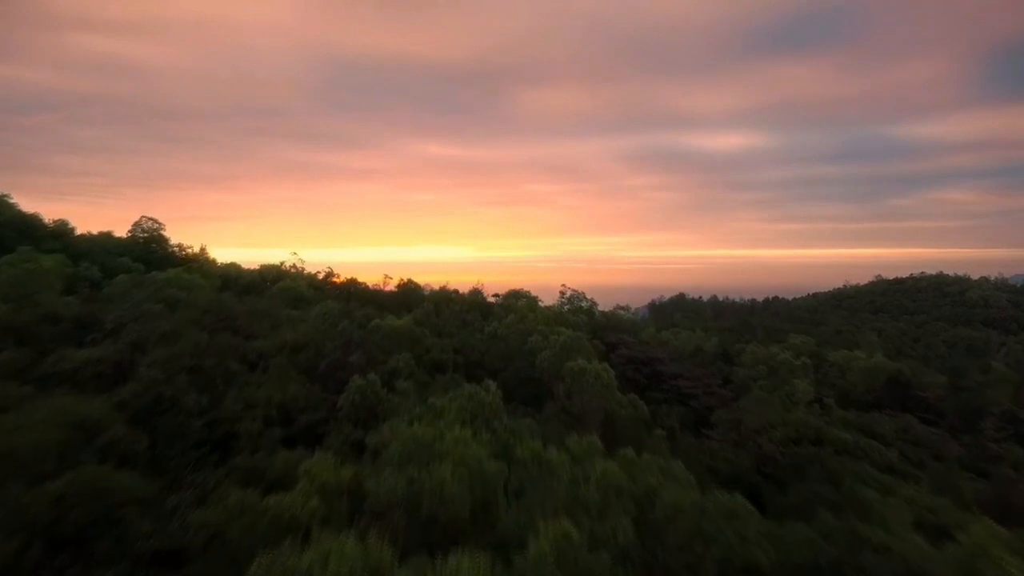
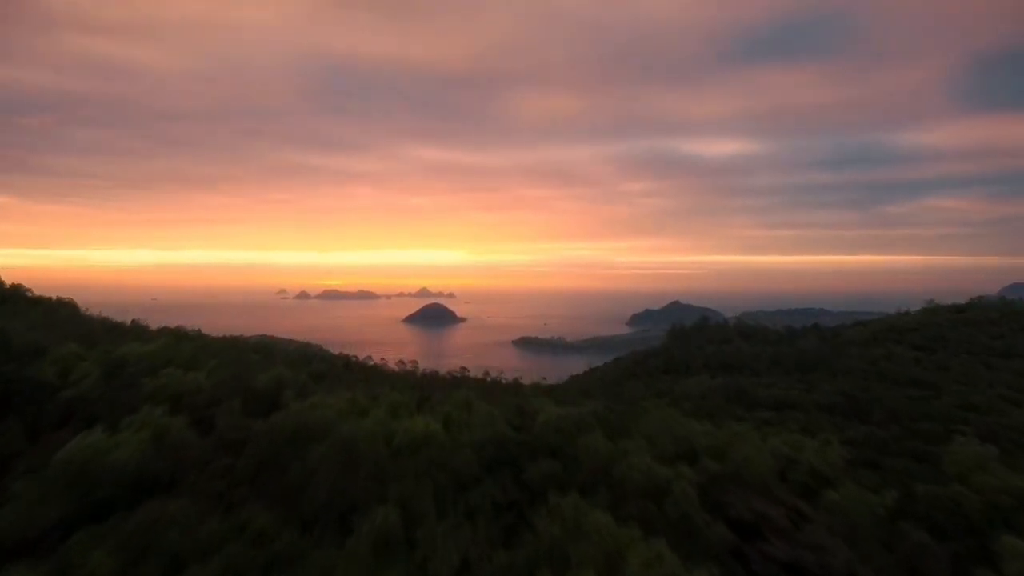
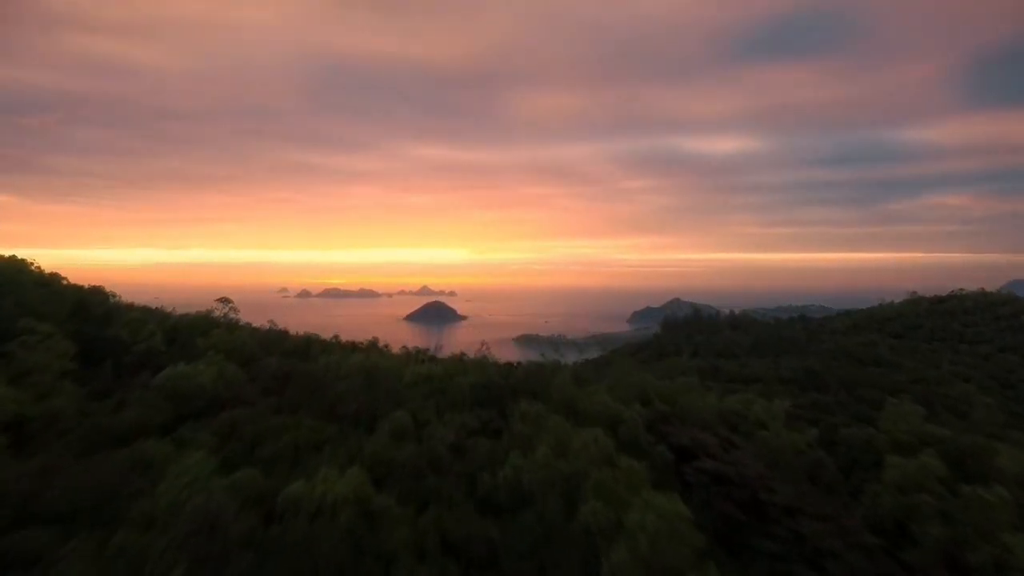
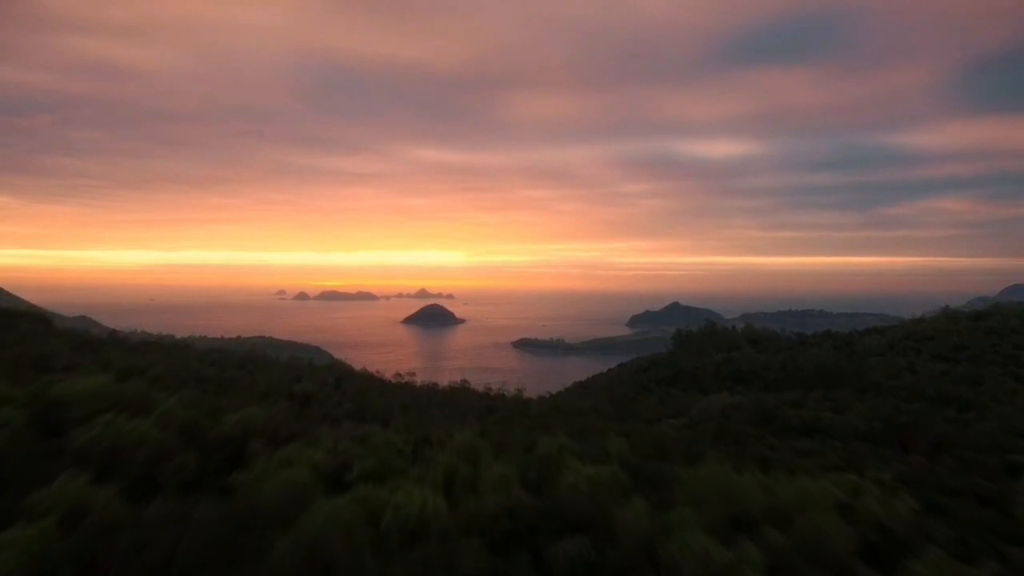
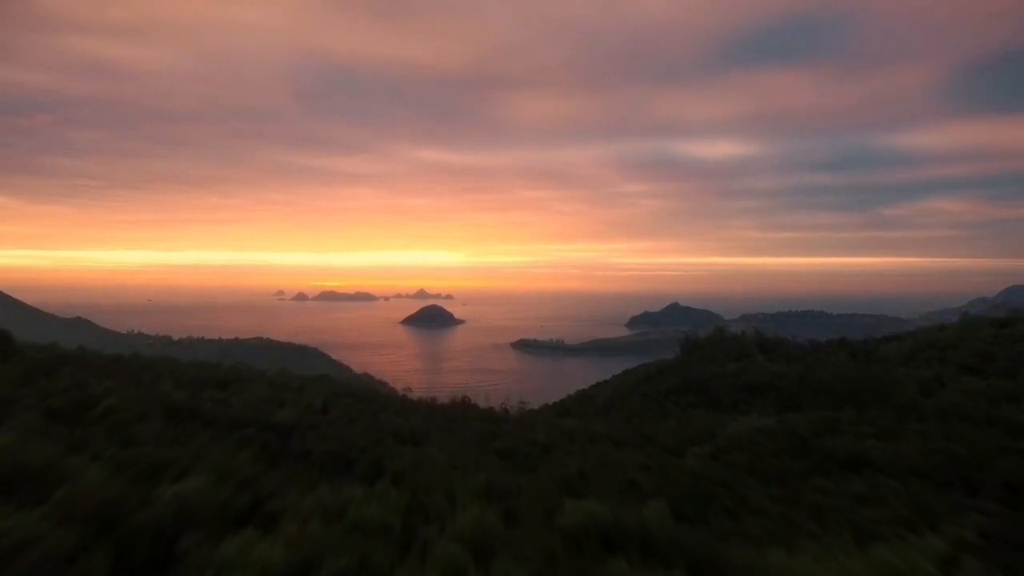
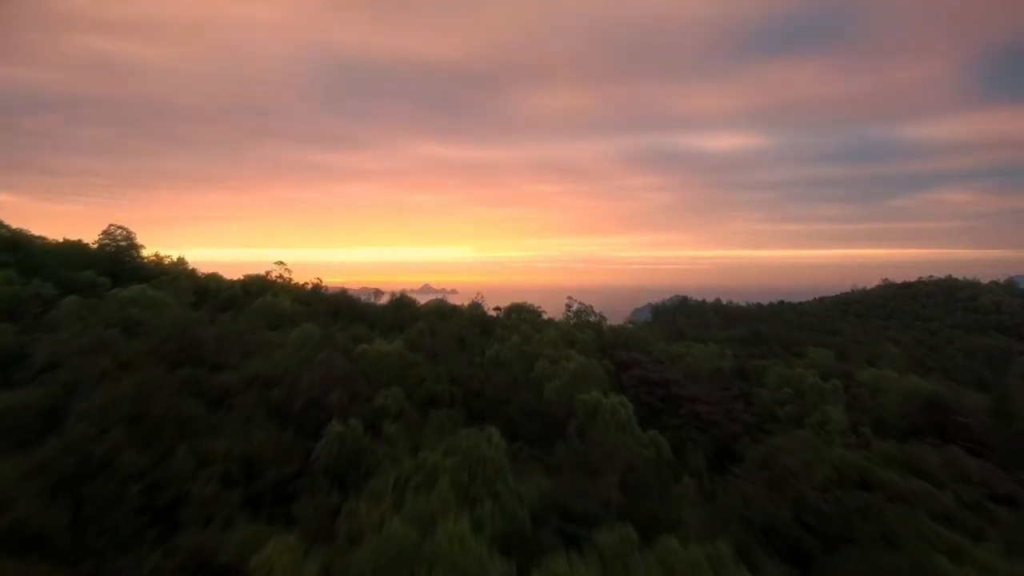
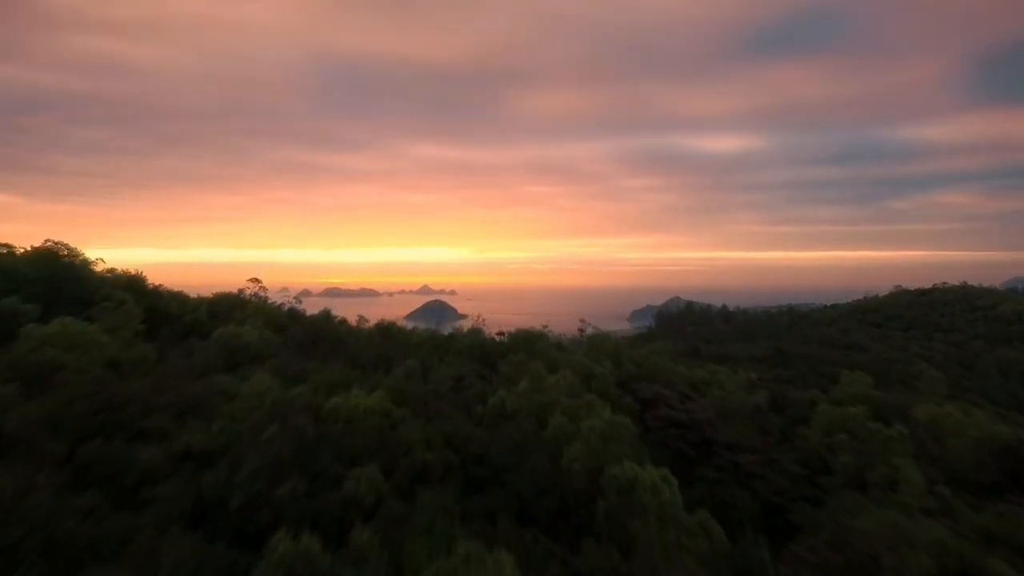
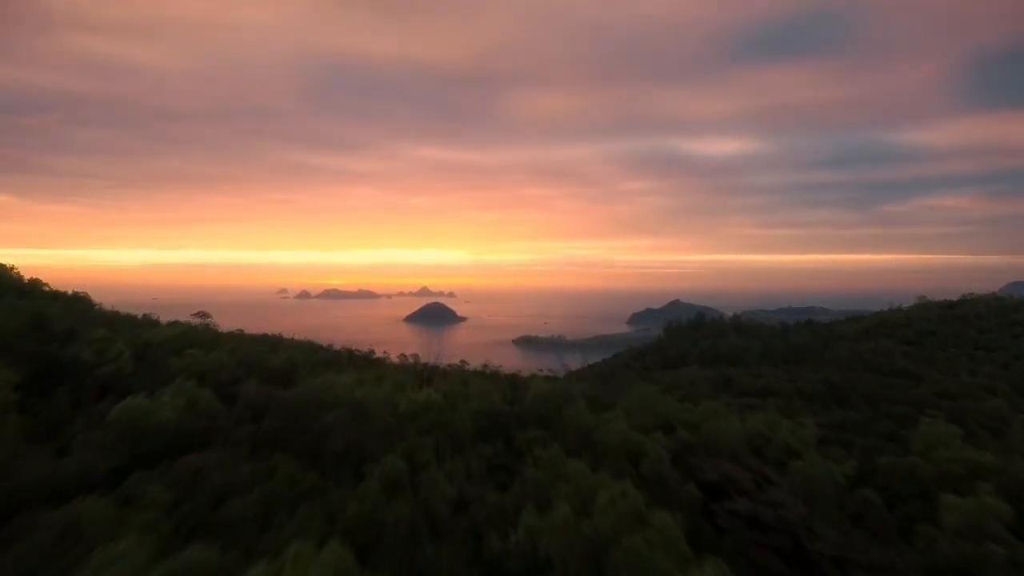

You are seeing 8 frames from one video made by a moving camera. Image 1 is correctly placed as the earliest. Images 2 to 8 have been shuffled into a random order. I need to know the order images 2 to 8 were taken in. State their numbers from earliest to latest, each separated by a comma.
6, 7, 3, 8, 2, 4, 5
